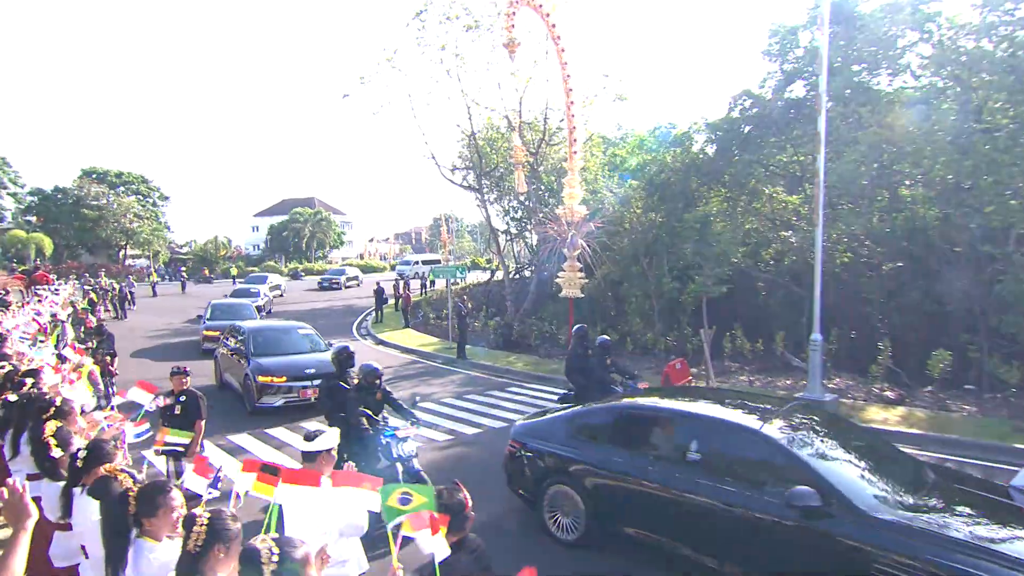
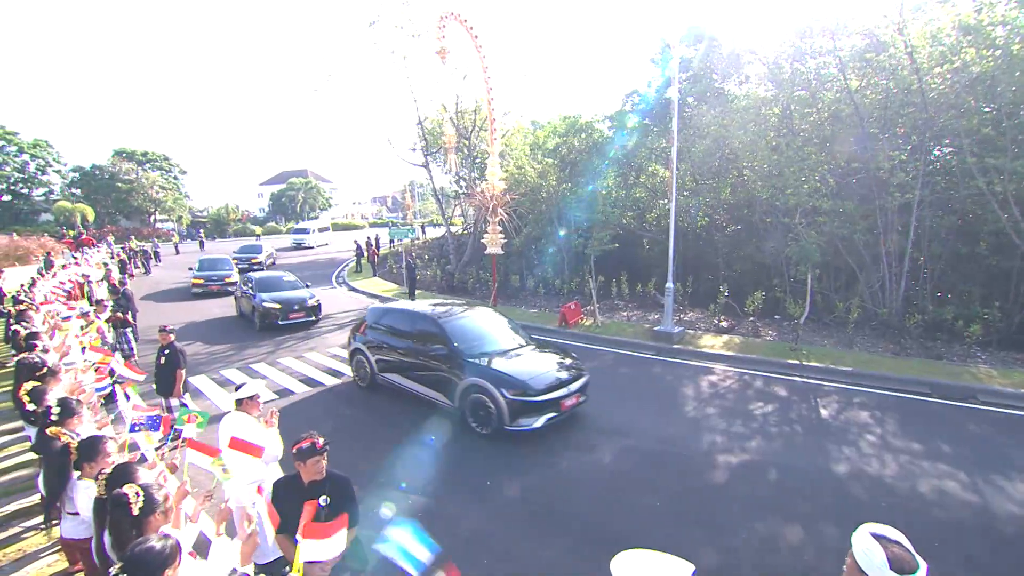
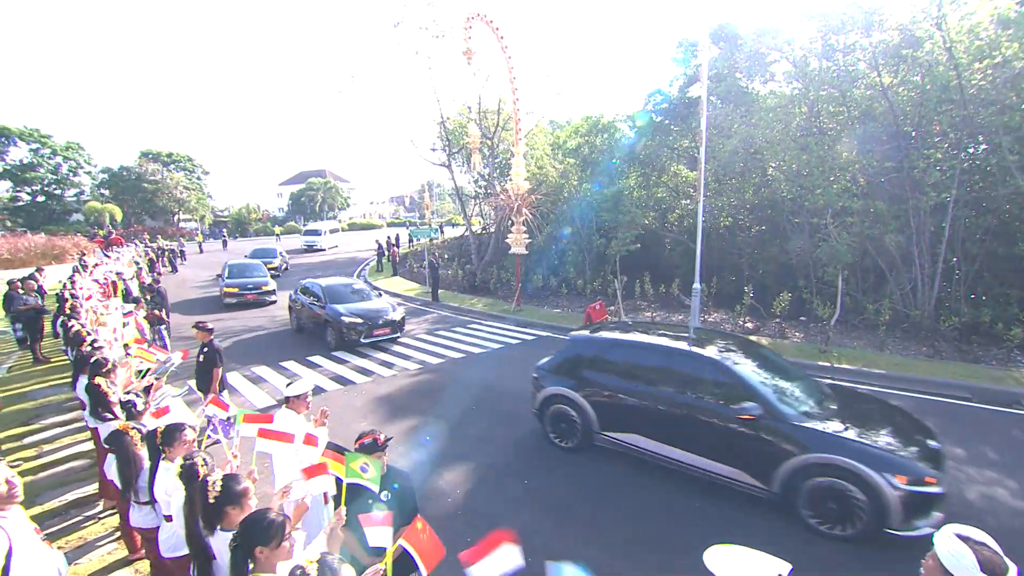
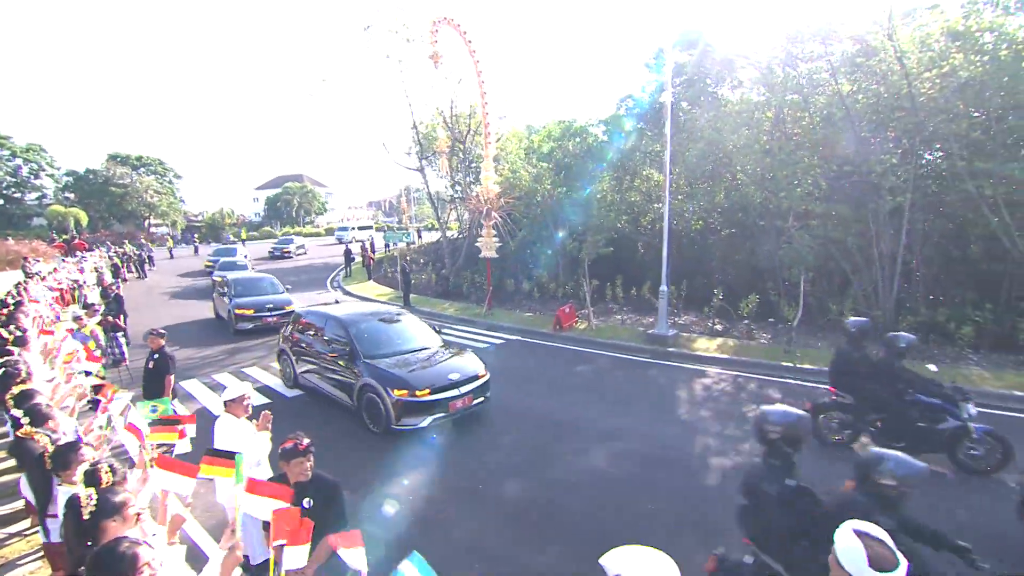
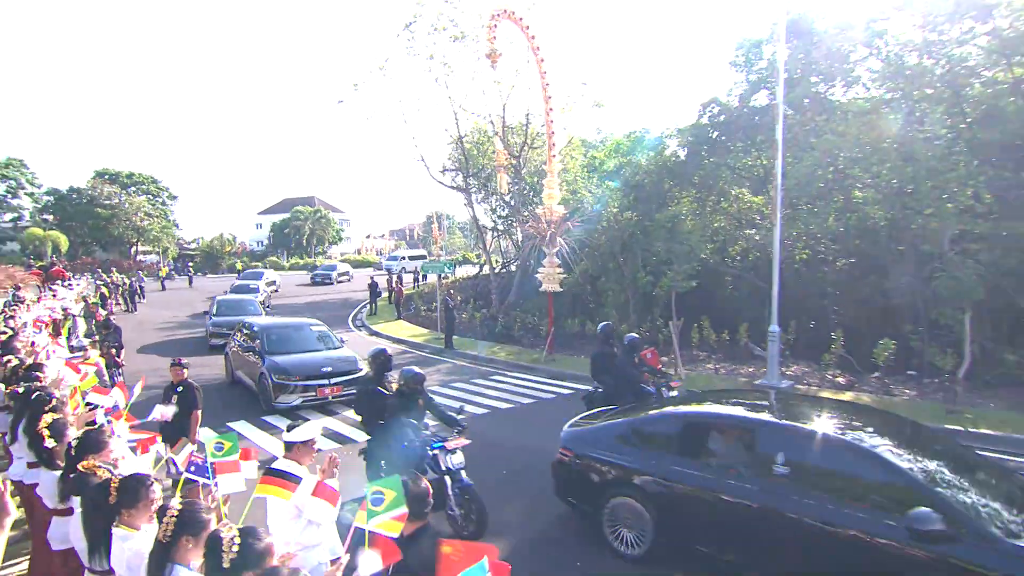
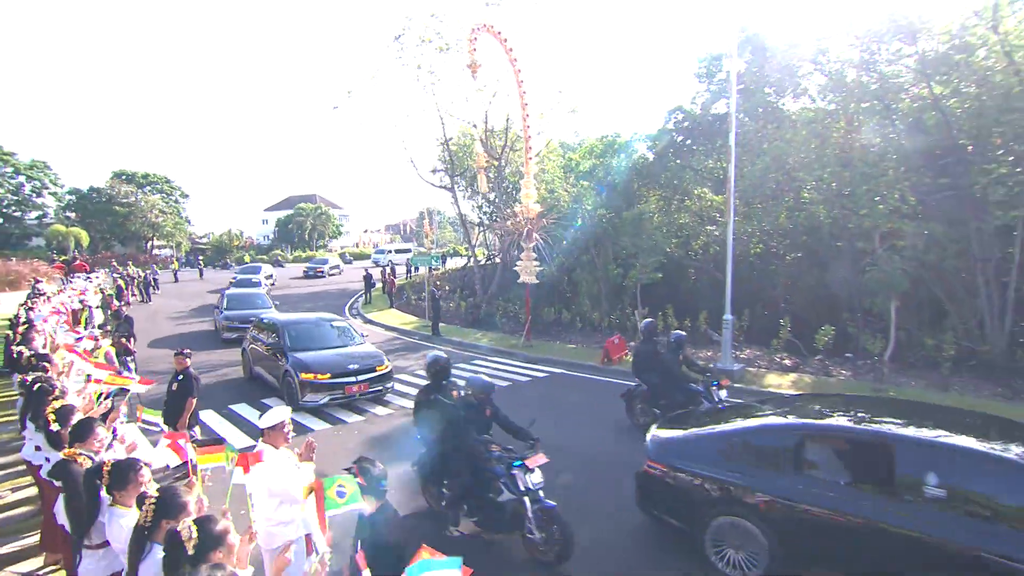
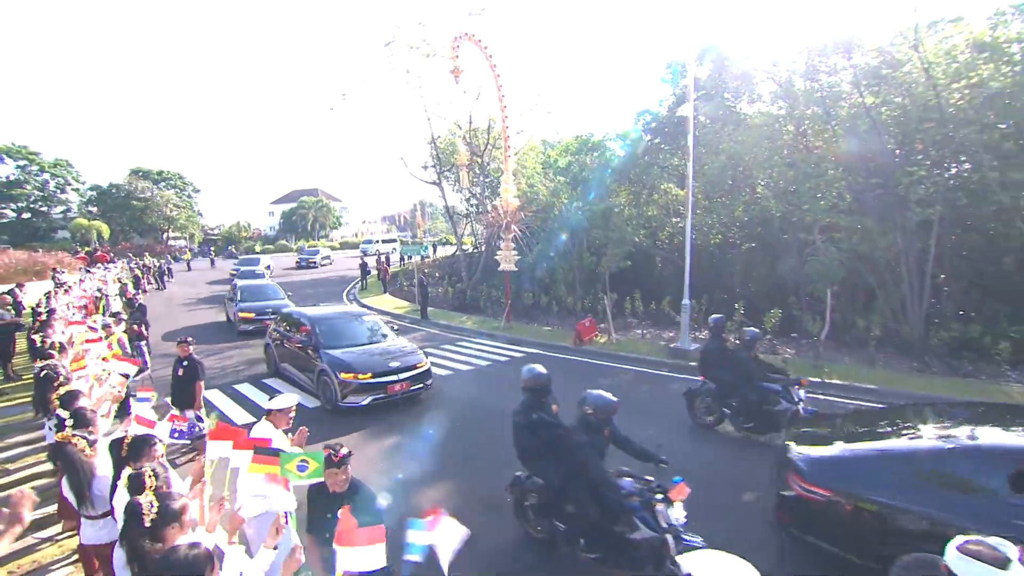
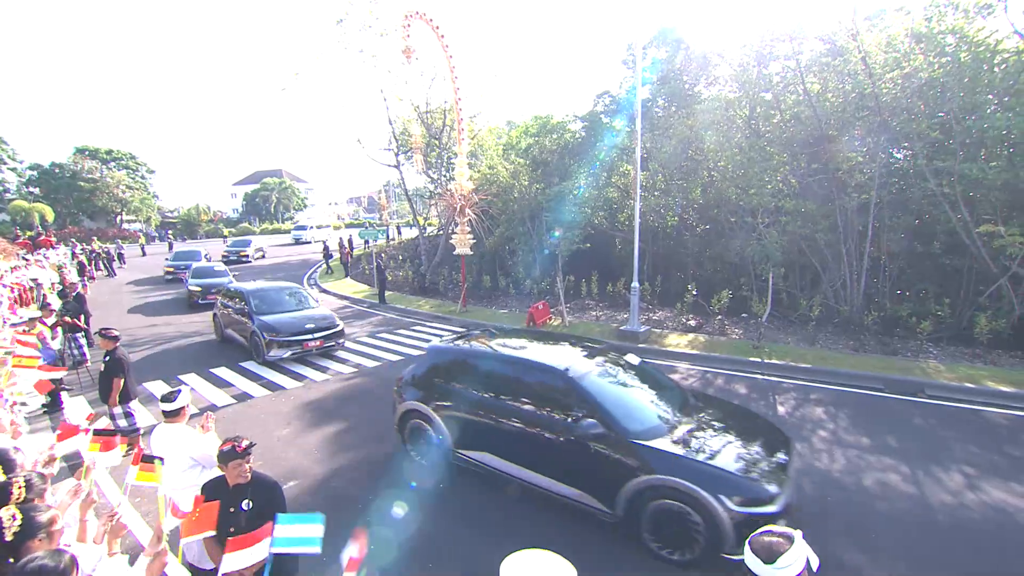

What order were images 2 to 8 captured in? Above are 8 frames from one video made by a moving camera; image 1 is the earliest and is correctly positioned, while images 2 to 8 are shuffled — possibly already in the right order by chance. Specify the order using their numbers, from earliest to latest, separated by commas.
5, 6, 7, 4, 8, 2, 3
